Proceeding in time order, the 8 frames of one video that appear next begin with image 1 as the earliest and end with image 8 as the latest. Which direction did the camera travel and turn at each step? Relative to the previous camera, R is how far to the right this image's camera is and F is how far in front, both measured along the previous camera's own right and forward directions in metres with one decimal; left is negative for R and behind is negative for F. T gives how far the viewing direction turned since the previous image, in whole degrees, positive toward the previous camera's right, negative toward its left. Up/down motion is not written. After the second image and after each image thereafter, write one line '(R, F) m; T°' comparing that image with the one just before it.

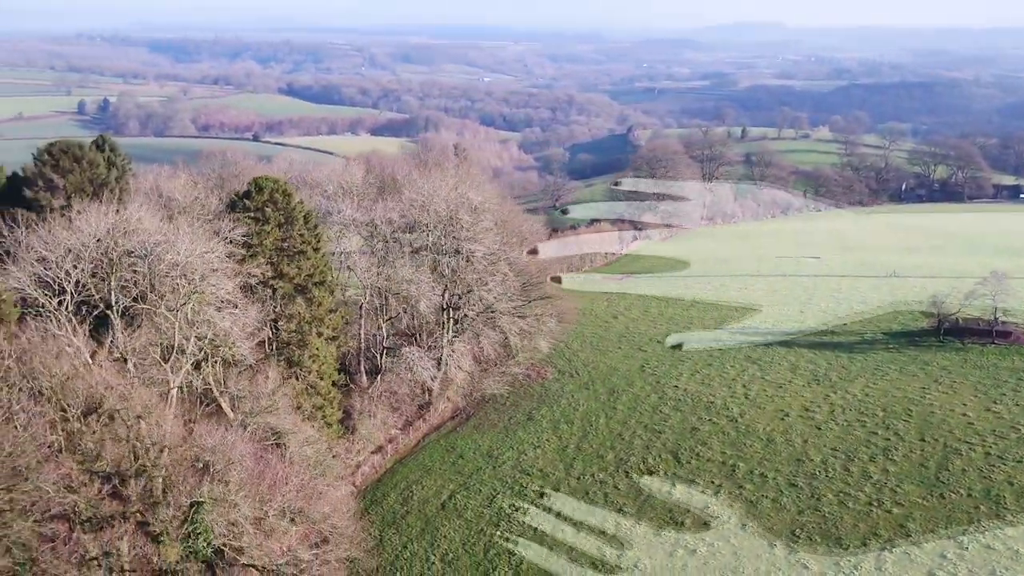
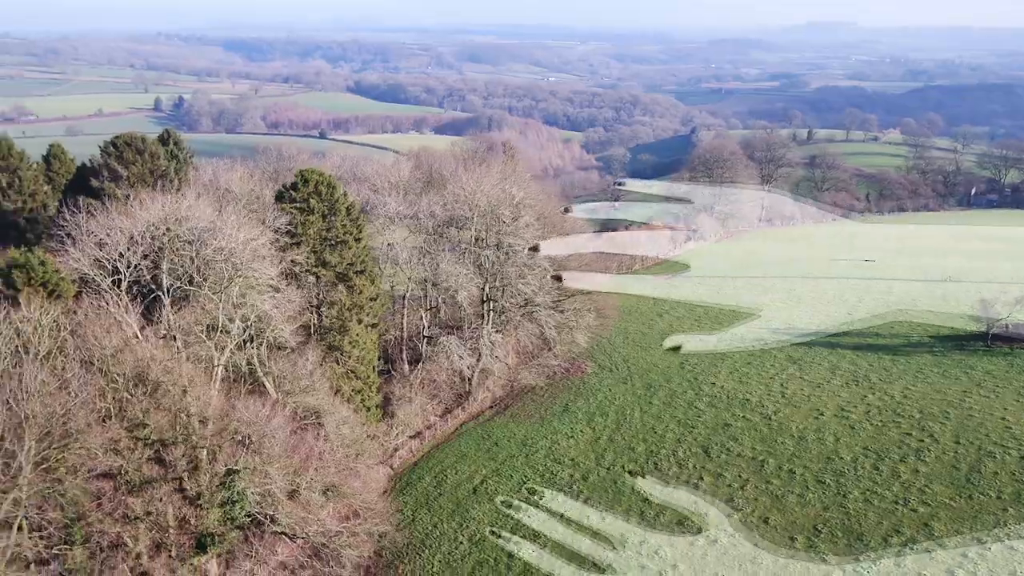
(+0.6, -0.6) m; -4°
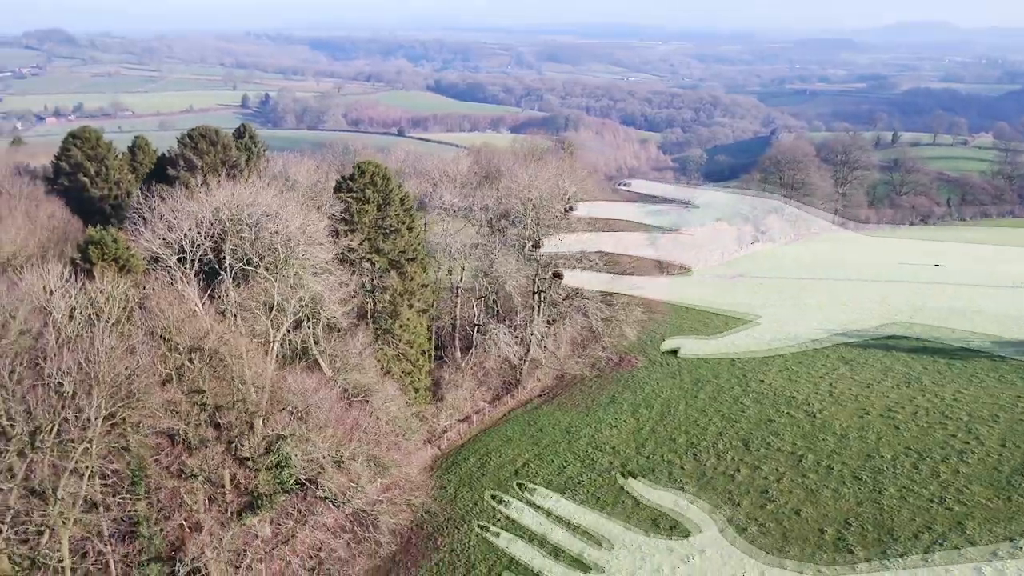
(+0.7, -0.7) m; -5°
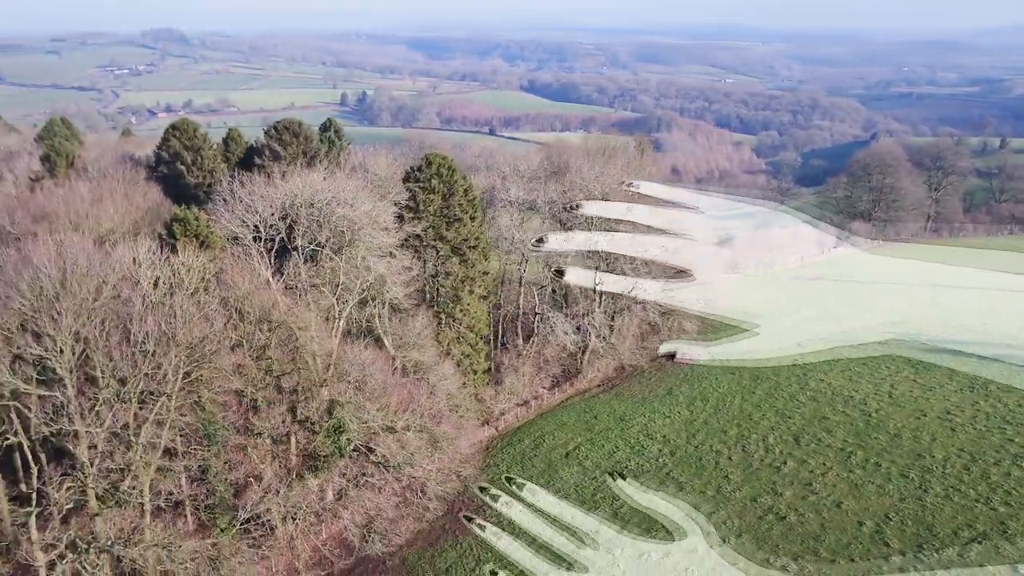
(+0.8, -0.9) m; -6°
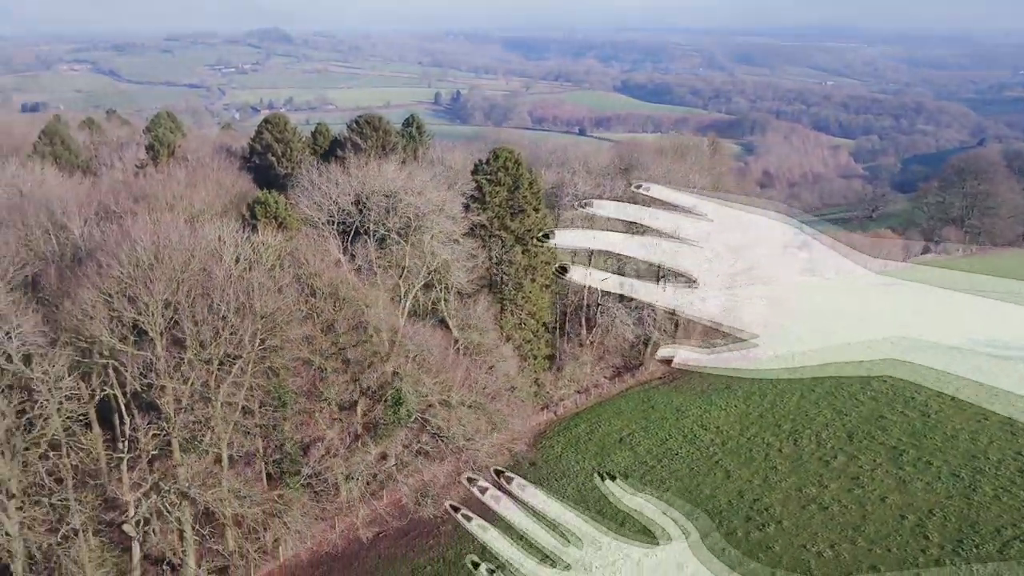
(+0.7, -0.9) m; -6°
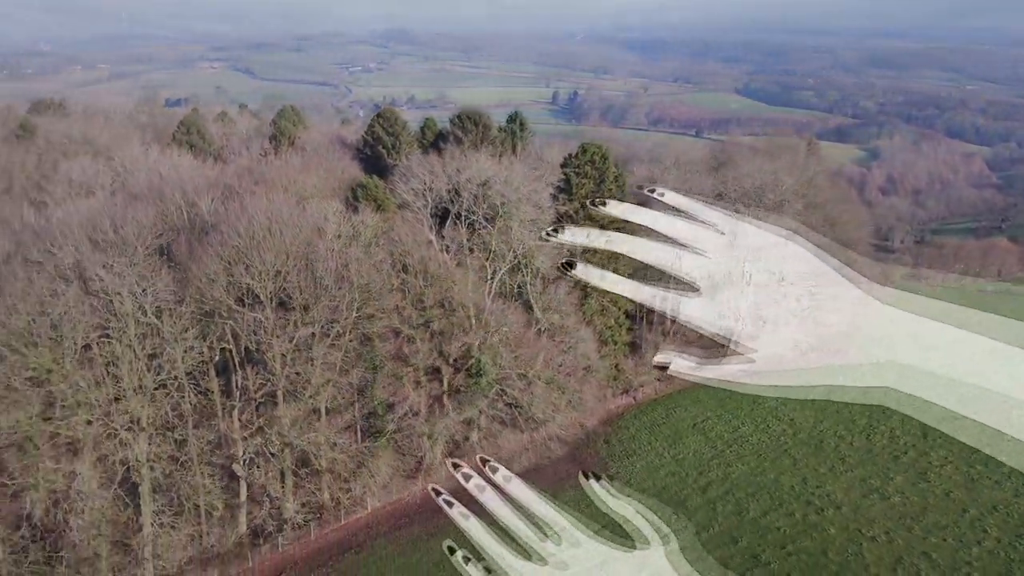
(+0.7, -1.3) m; -7°
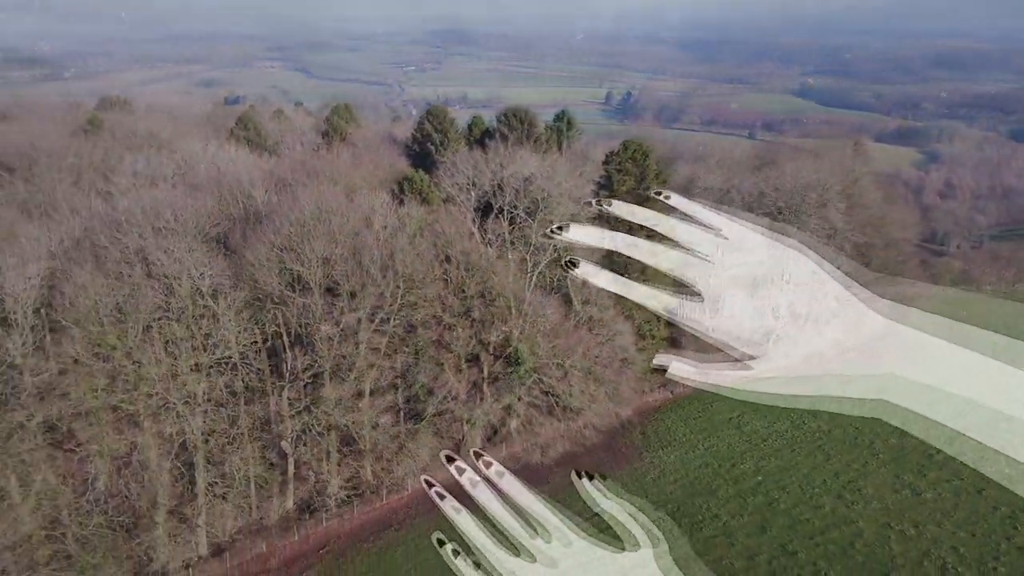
(+0.2, -0.6) m; -3°
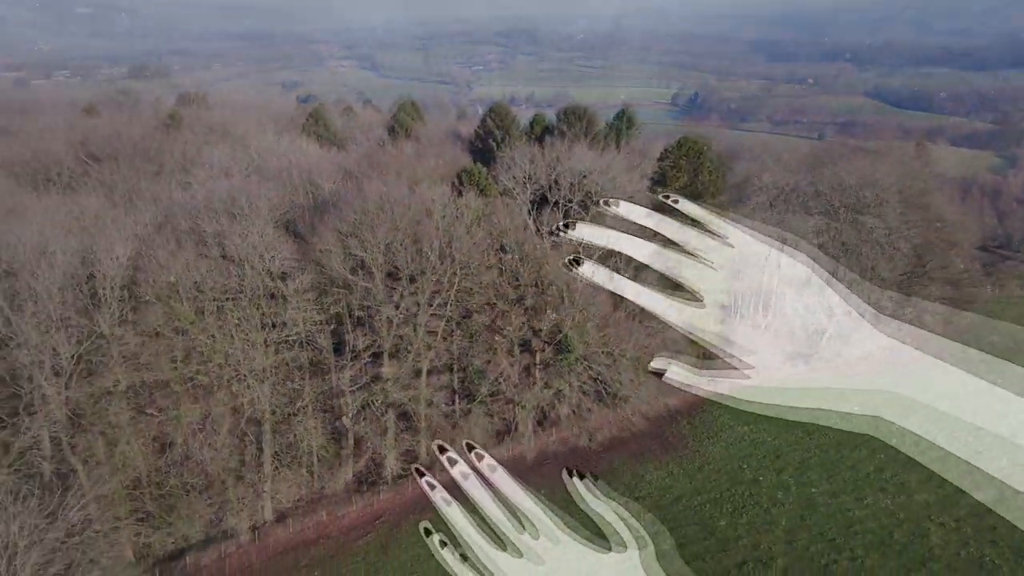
(+0.2, -0.7) m; -4°
